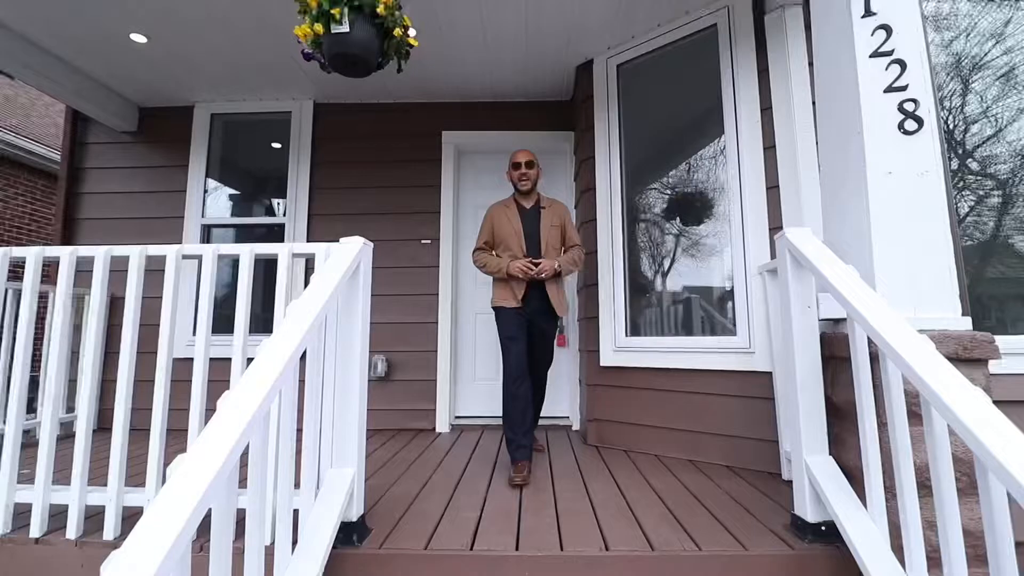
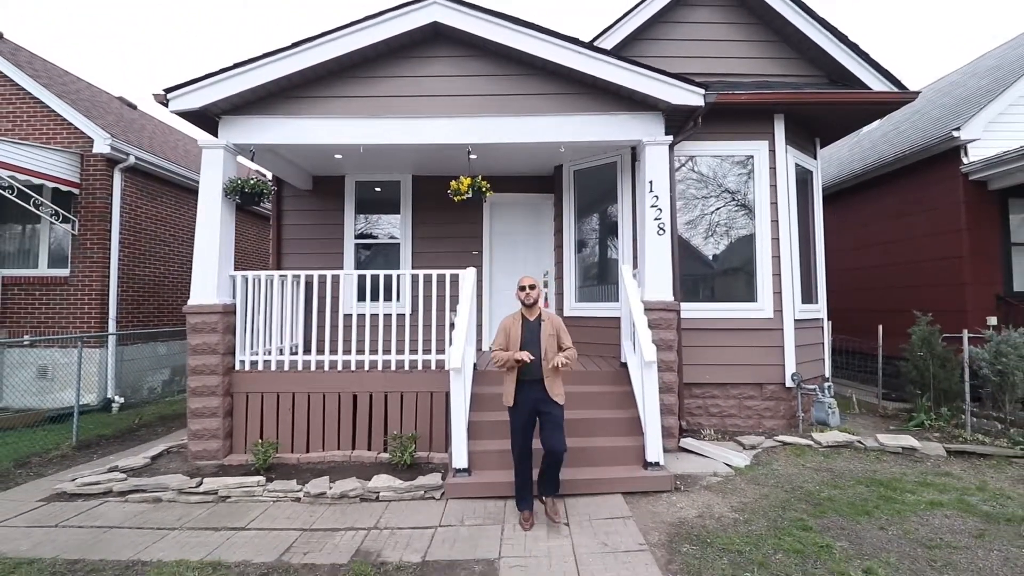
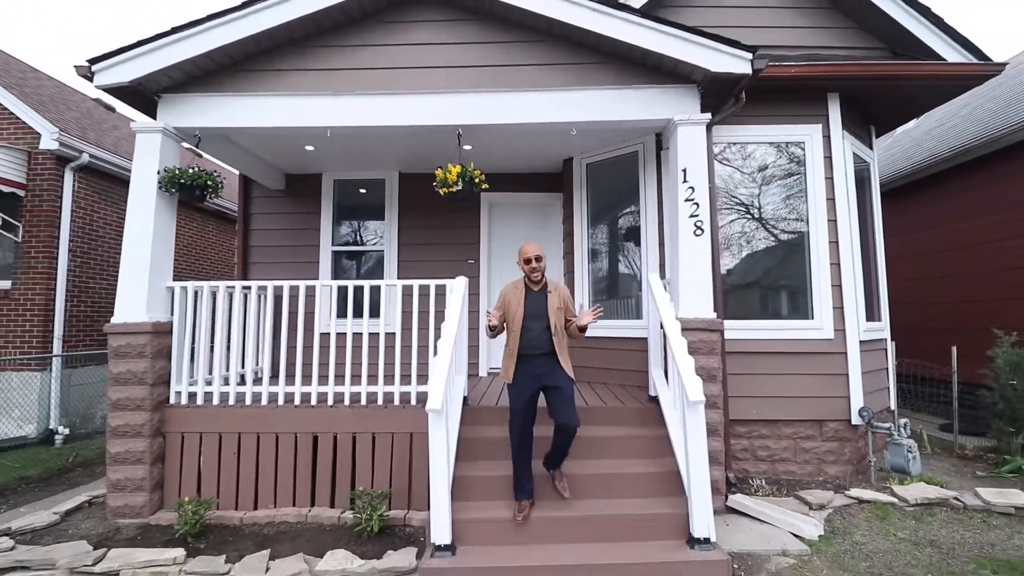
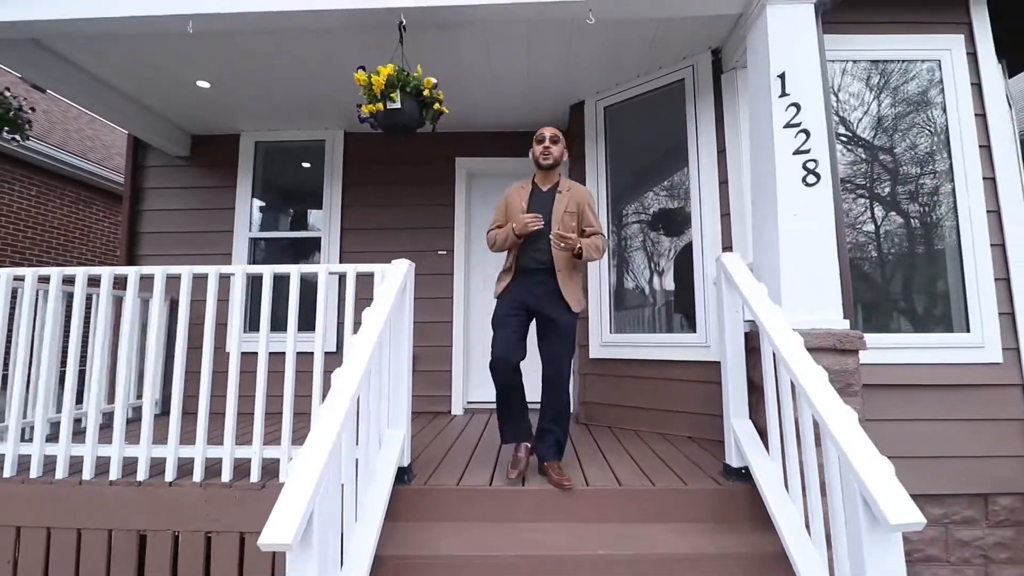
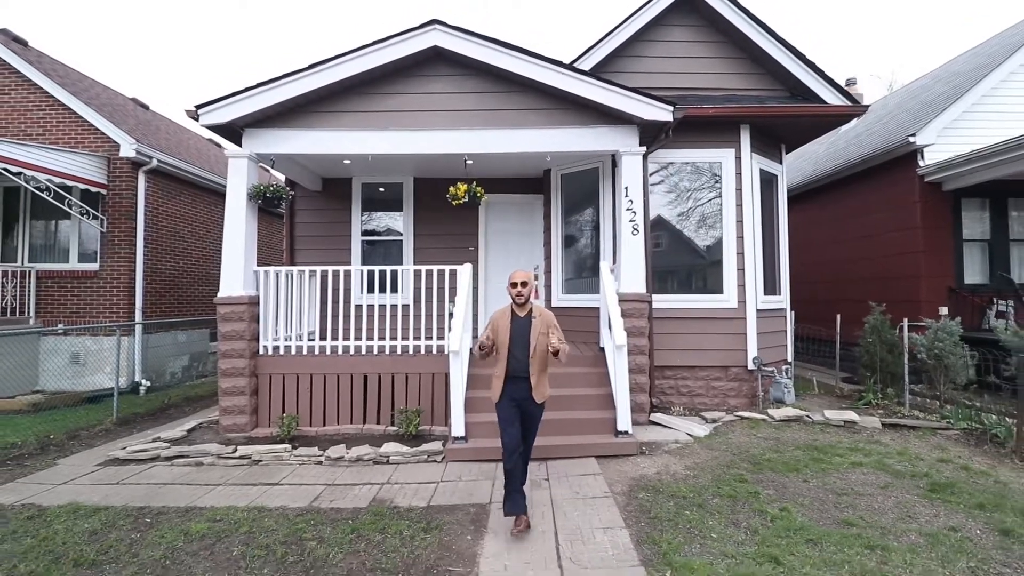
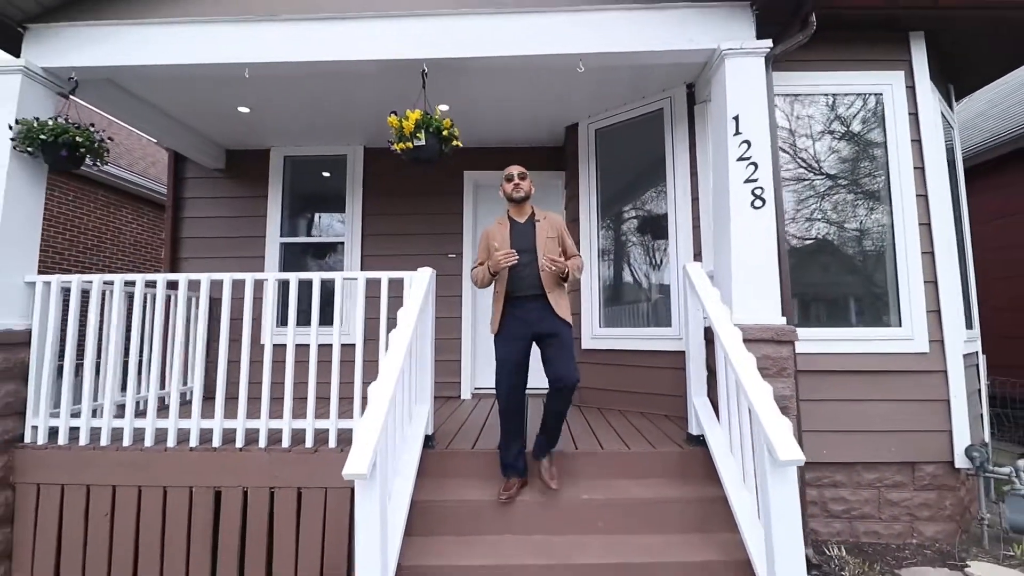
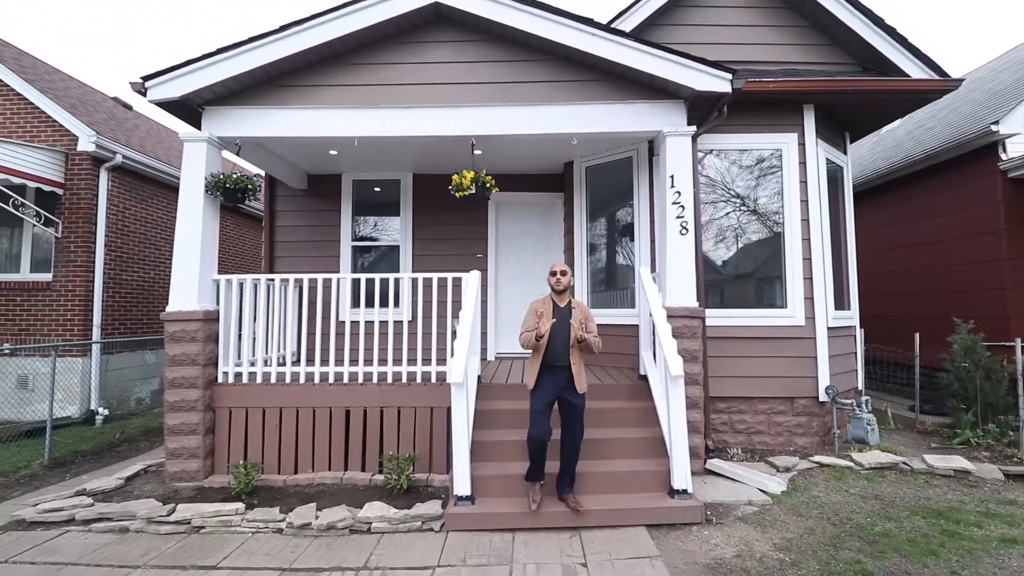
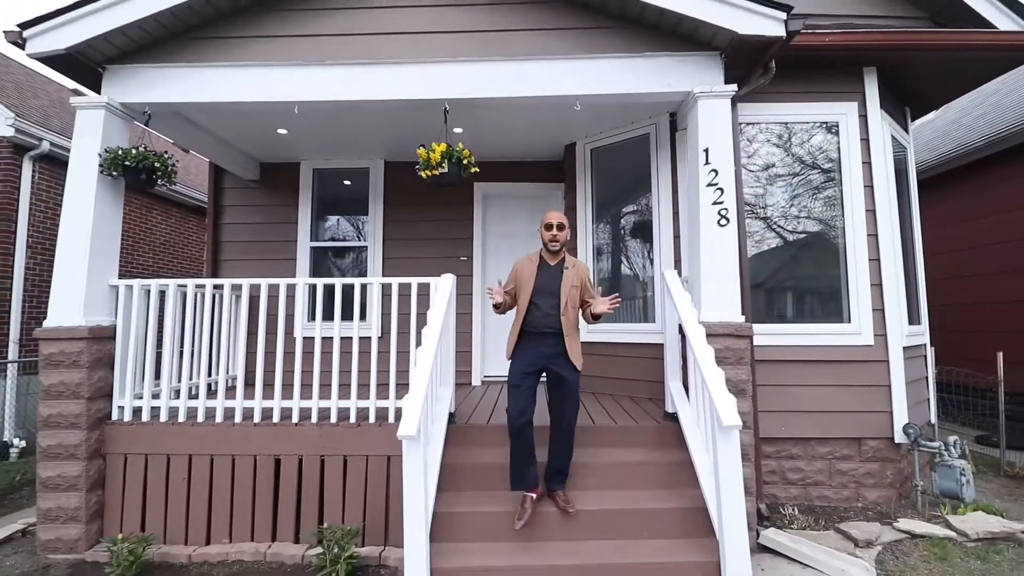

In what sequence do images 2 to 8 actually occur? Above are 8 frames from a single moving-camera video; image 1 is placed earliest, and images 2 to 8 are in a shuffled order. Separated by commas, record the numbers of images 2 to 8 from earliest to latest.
4, 6, 8, 3, 7, 2, 5
